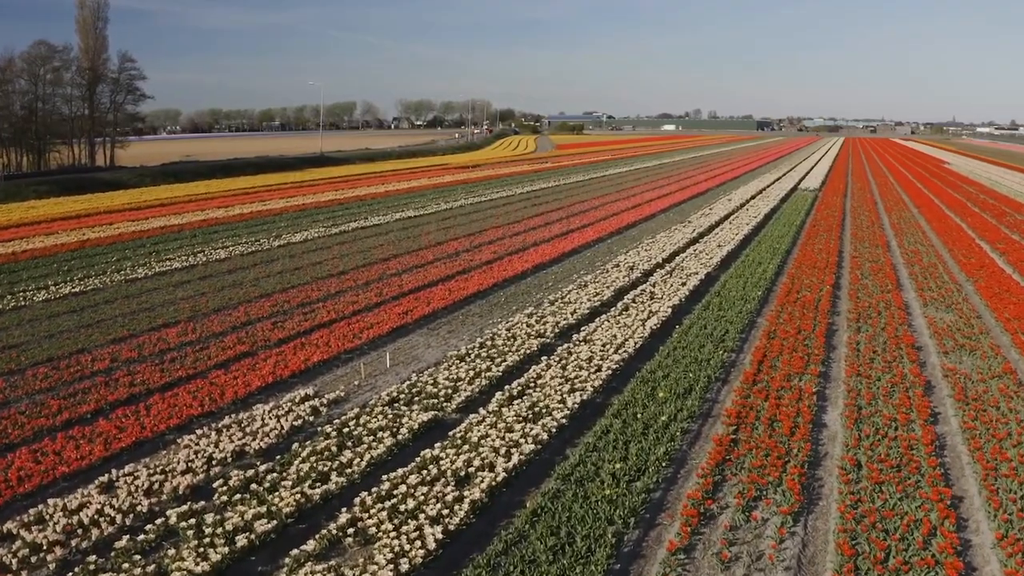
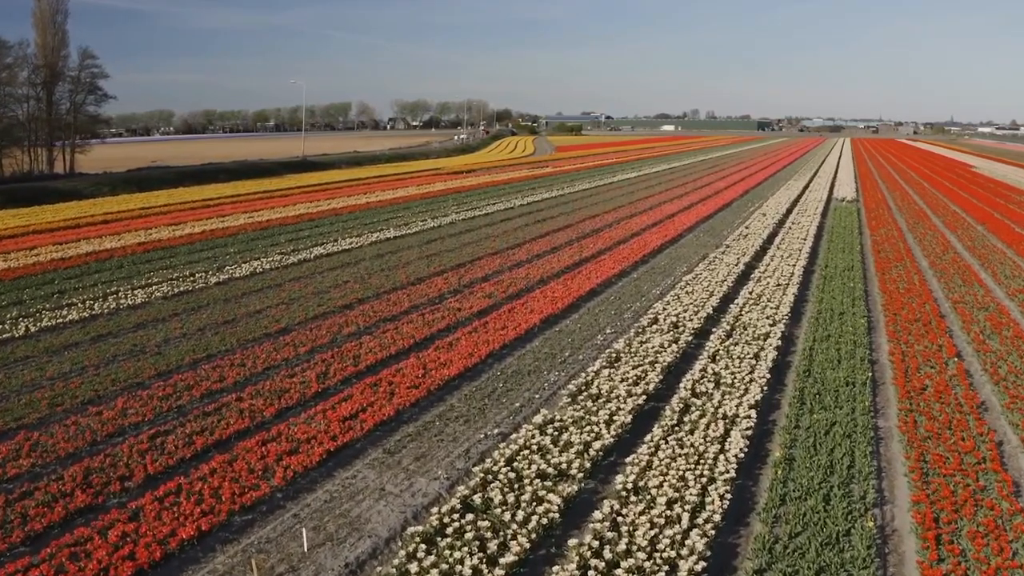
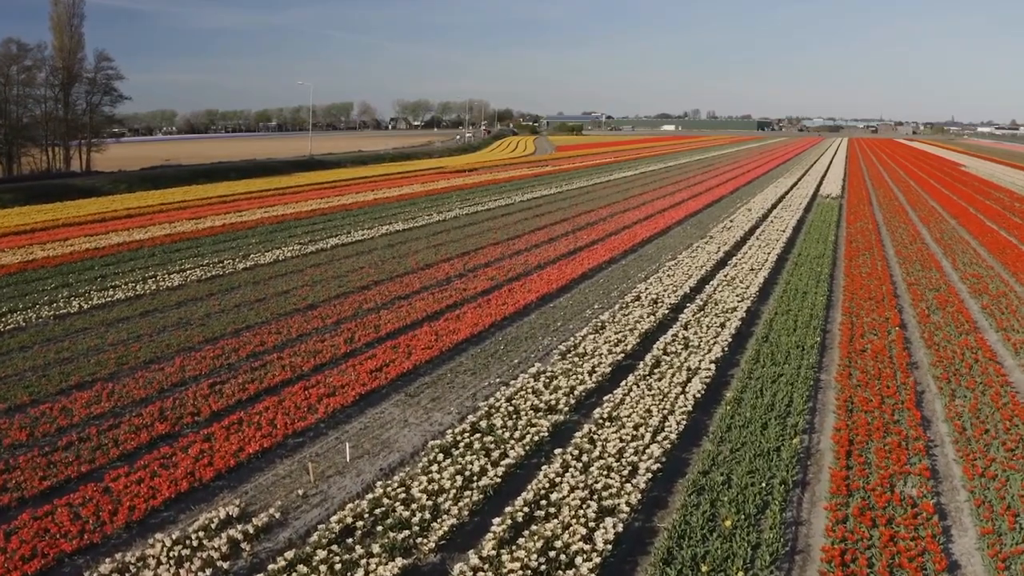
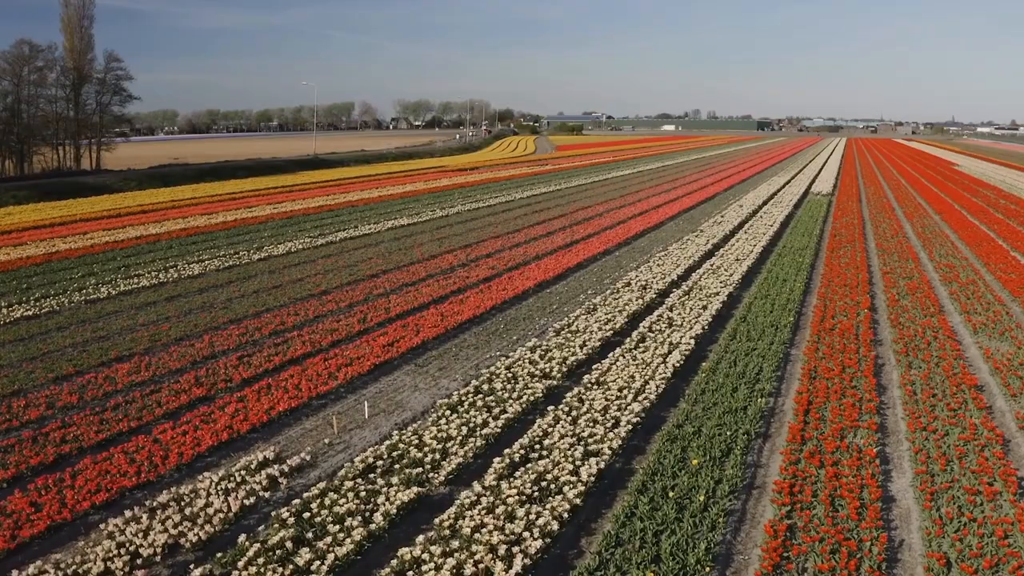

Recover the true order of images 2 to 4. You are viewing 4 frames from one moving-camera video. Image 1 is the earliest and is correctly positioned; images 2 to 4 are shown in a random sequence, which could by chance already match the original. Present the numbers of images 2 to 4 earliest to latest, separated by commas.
4, 3, 2
